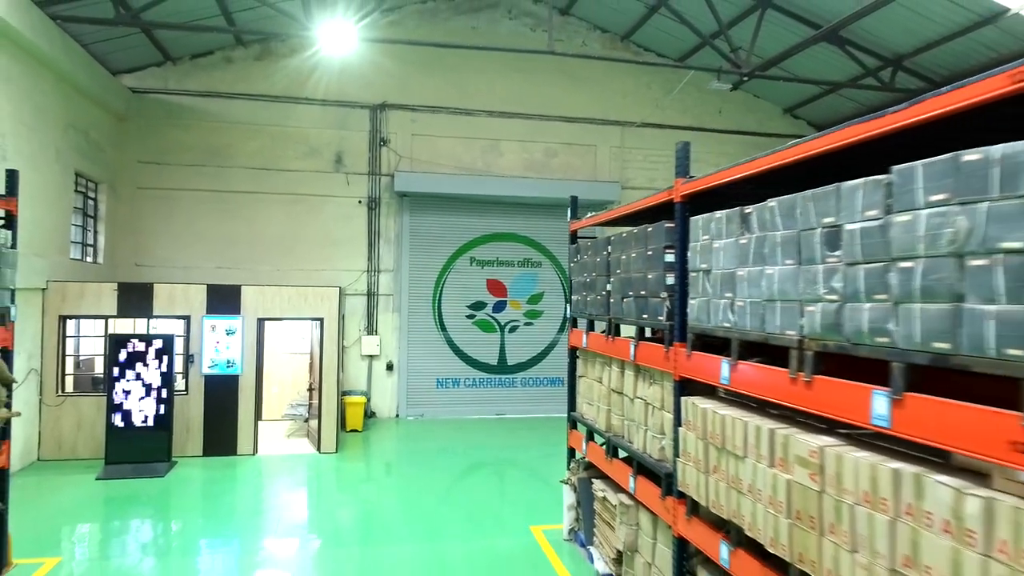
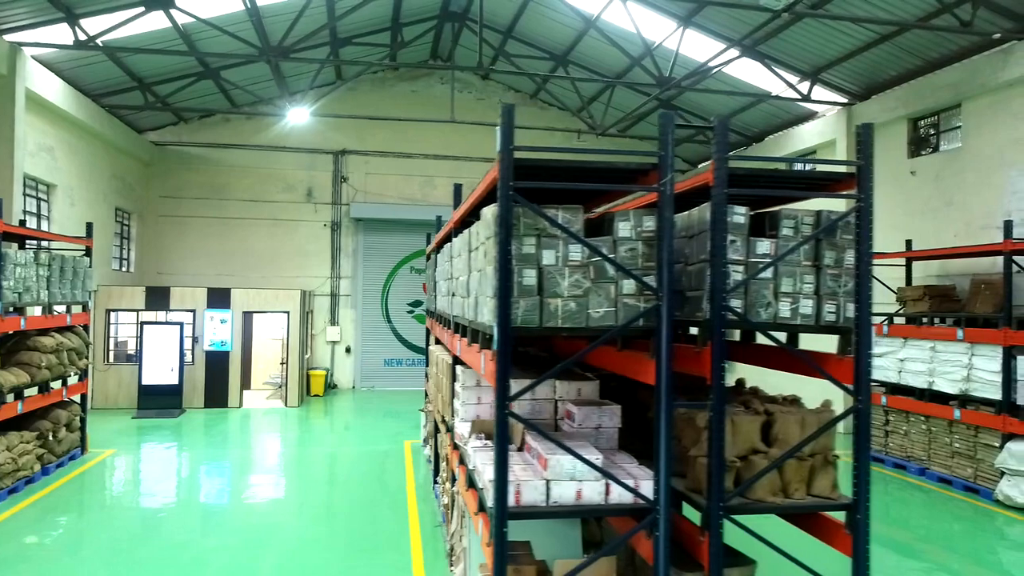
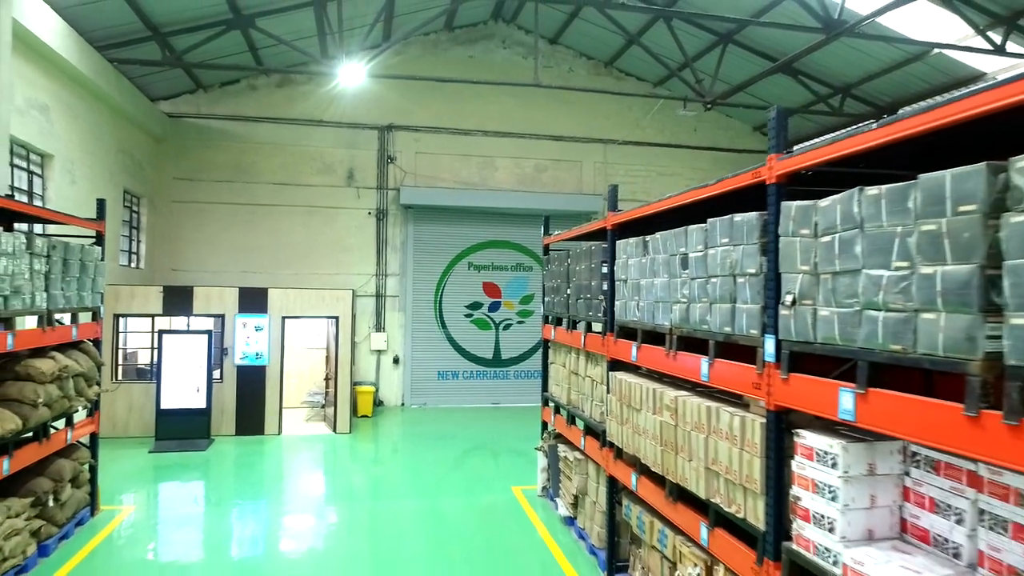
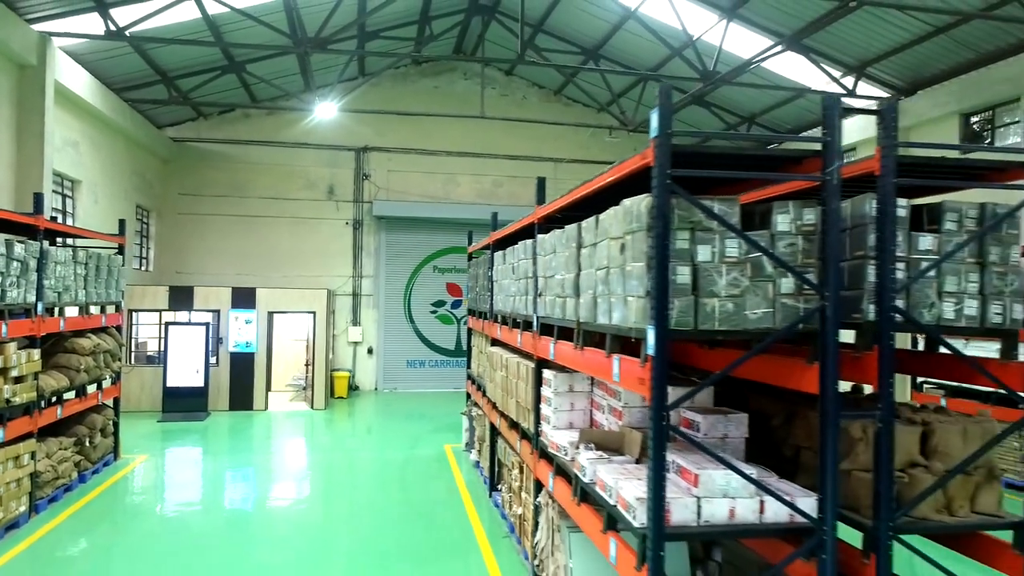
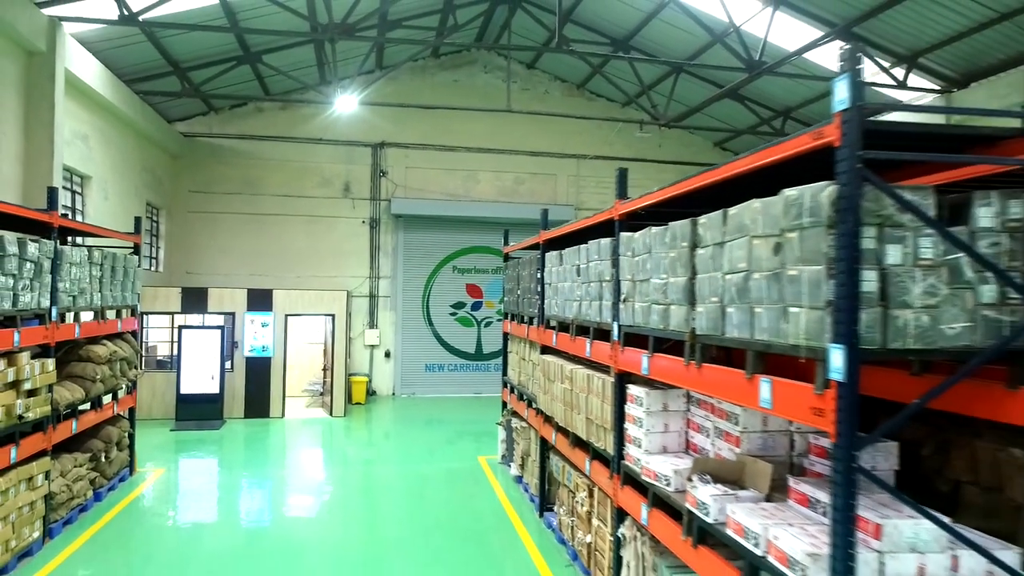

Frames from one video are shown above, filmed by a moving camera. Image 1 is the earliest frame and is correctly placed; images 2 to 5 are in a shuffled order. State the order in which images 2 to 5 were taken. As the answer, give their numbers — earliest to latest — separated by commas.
3, 5, 4, 2
